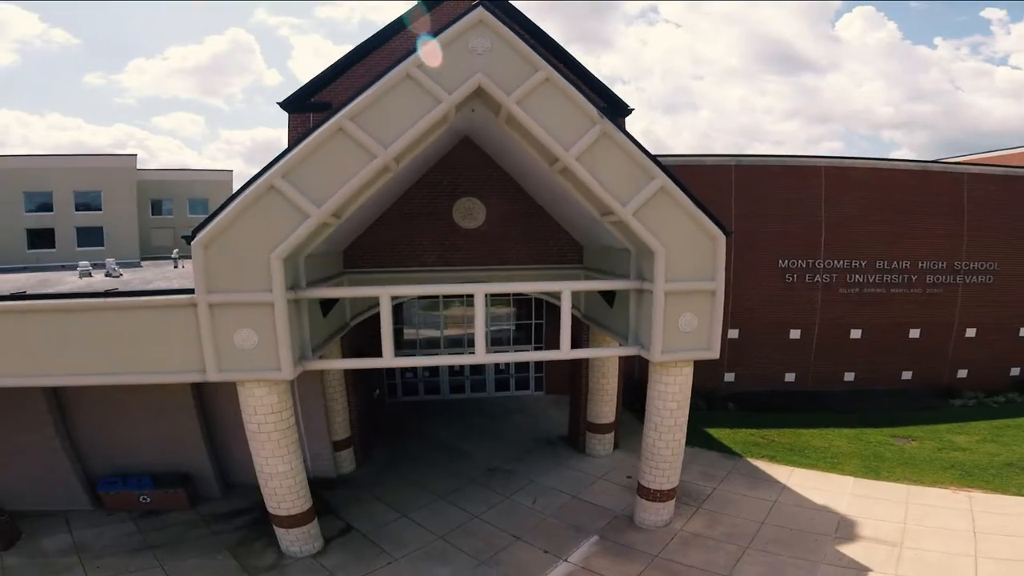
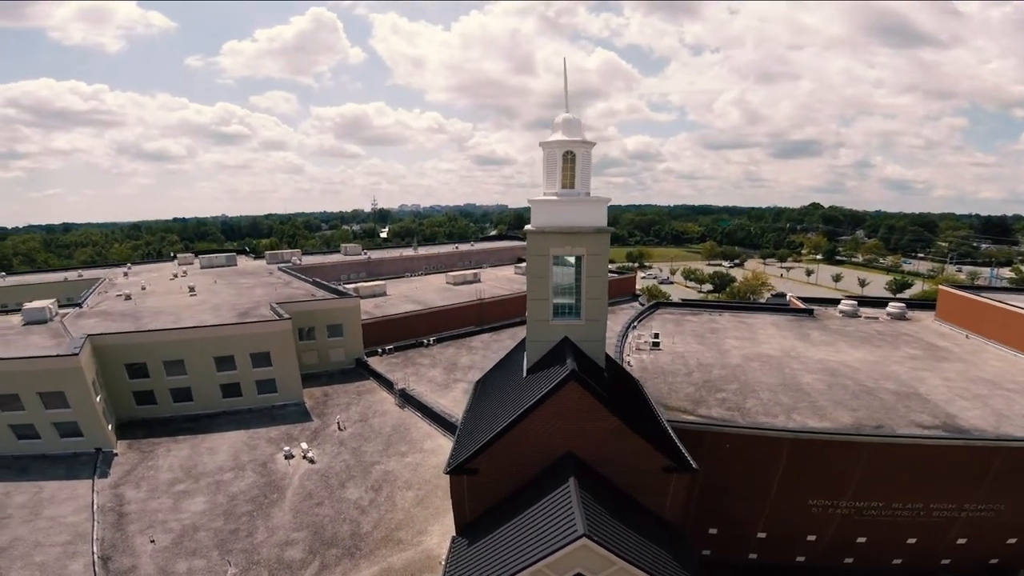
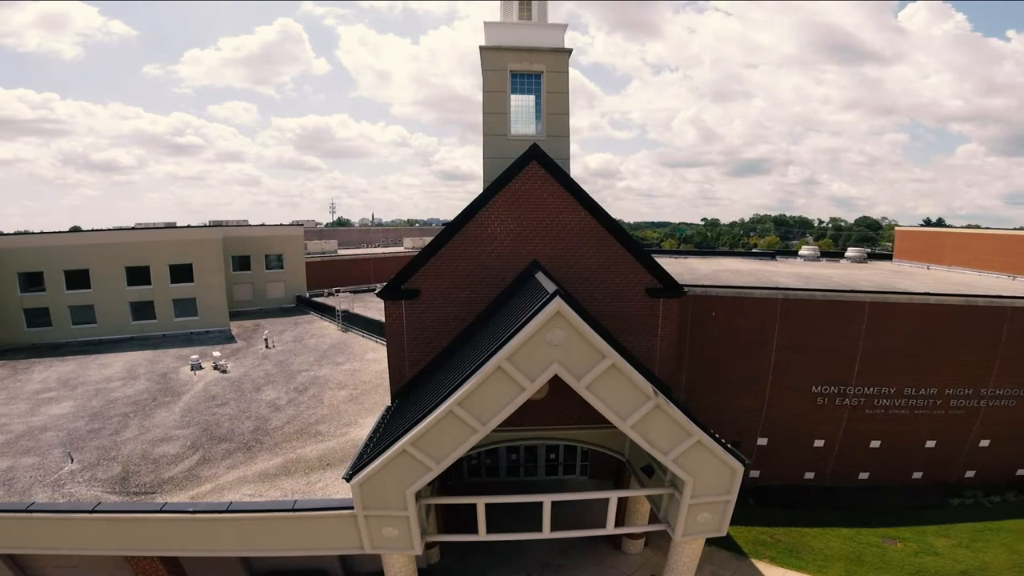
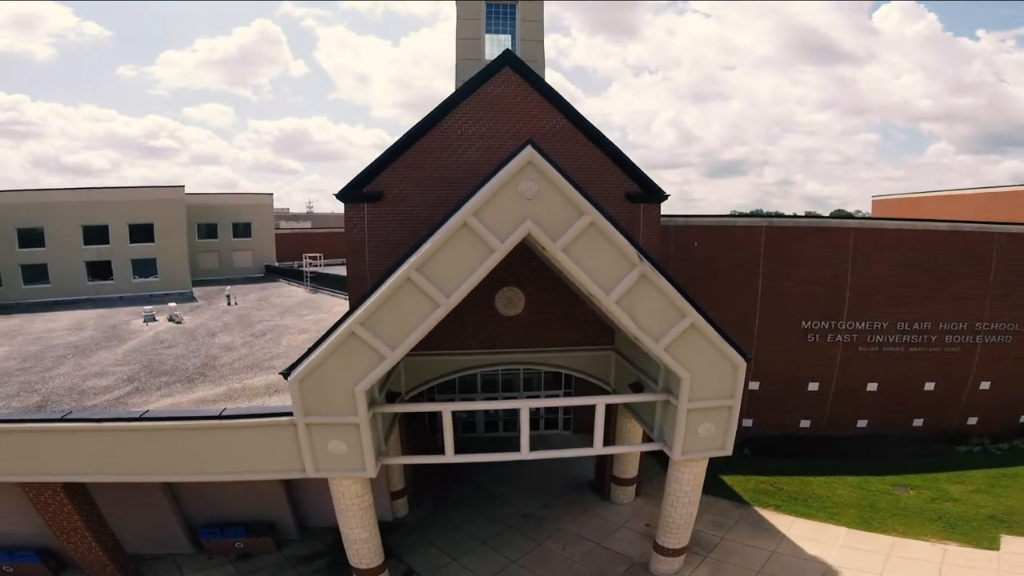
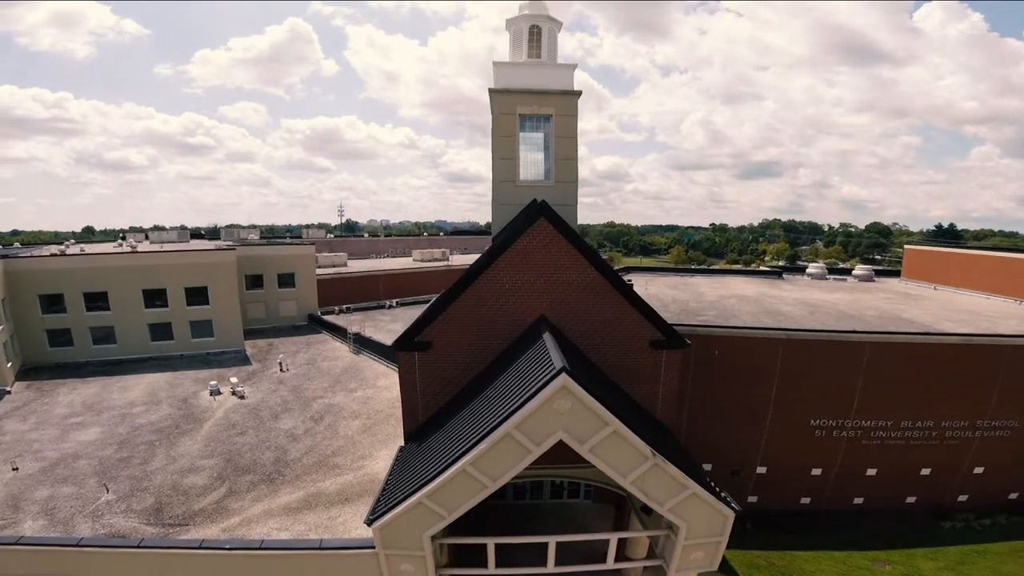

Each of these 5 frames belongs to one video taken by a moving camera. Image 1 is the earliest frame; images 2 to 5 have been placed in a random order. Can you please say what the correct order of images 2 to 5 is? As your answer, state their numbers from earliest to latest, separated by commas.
4, 3, 5, 2
